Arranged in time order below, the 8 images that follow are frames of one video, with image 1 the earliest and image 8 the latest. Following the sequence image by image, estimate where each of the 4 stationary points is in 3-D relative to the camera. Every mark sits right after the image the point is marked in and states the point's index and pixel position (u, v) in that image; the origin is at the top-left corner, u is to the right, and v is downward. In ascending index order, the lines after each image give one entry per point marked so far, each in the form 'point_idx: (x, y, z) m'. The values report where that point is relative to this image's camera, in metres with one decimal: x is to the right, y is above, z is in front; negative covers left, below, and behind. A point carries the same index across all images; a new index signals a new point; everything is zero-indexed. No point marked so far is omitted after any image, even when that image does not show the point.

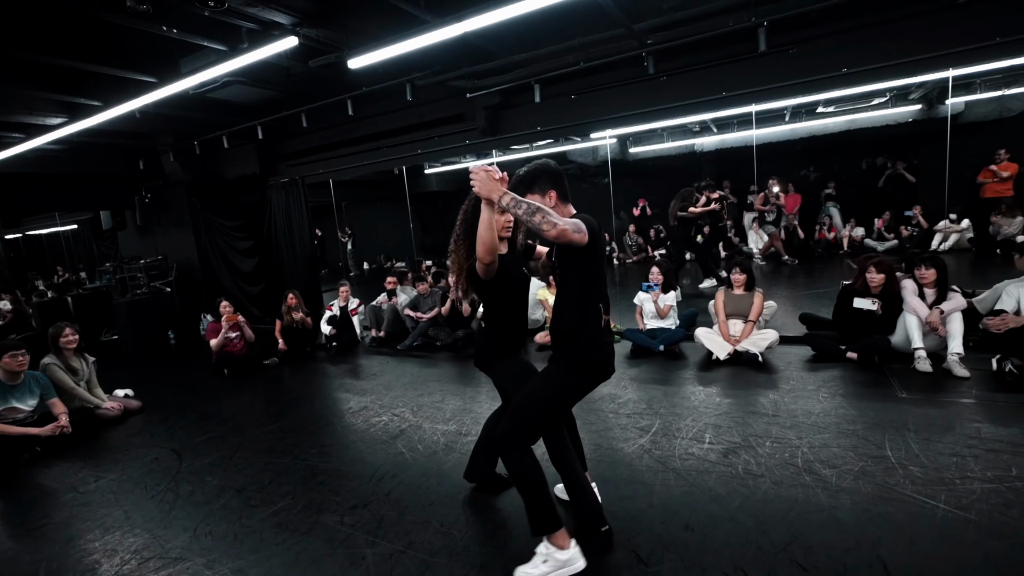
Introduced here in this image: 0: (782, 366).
0: (+2.3, -0.7, +4.1) m
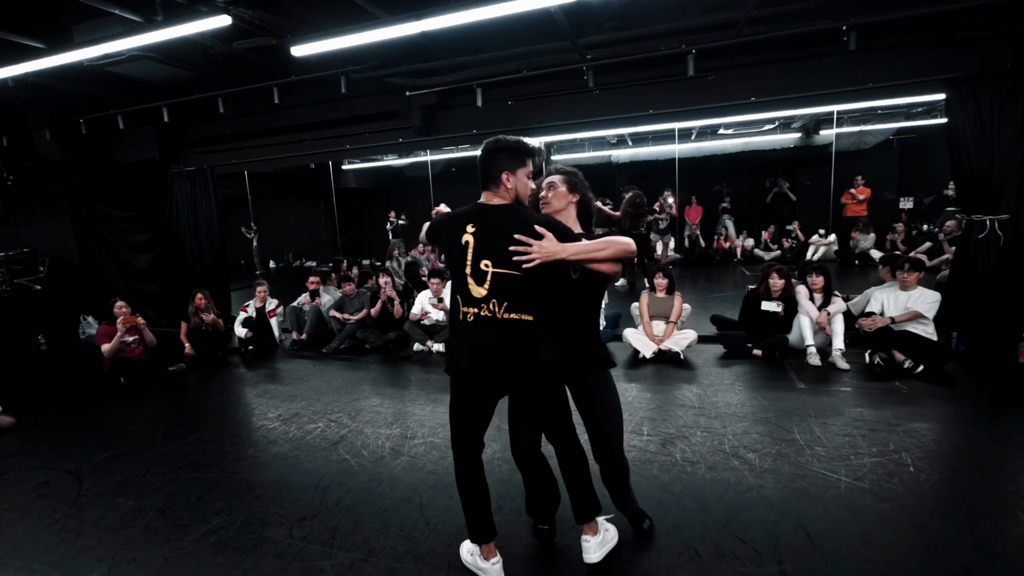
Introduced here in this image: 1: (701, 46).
0: (+1.8, -0.7, +4.5) m
1: (+1.4, +1.9, +3.7) m
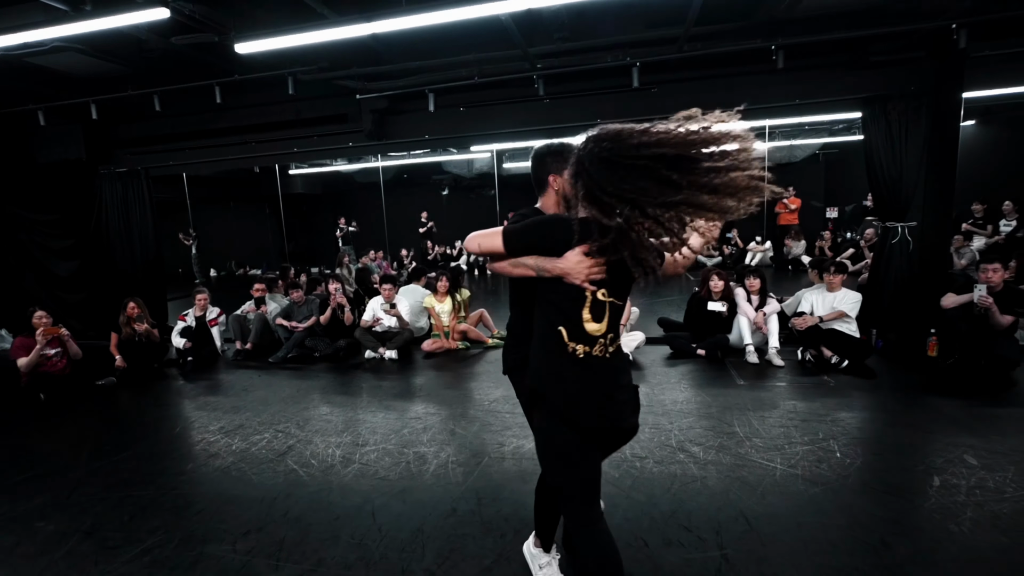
0: (+1.3, -0.7, +4.7) m
1: (+1.1, +1.9, +3.9) m
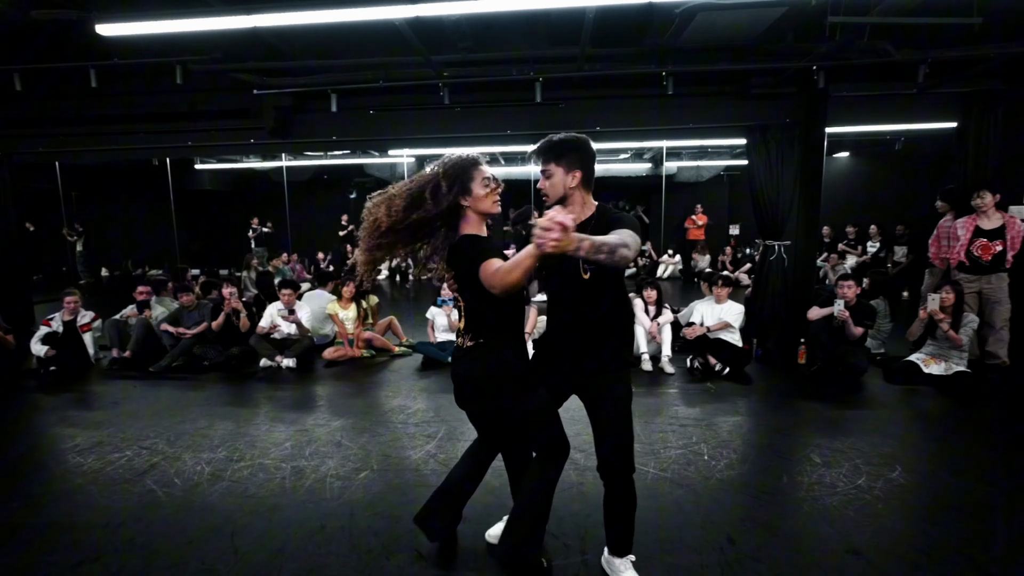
0: (+0.4, -0.8, +4.8) m
1: (+0.3, +1.8, +4.0) m
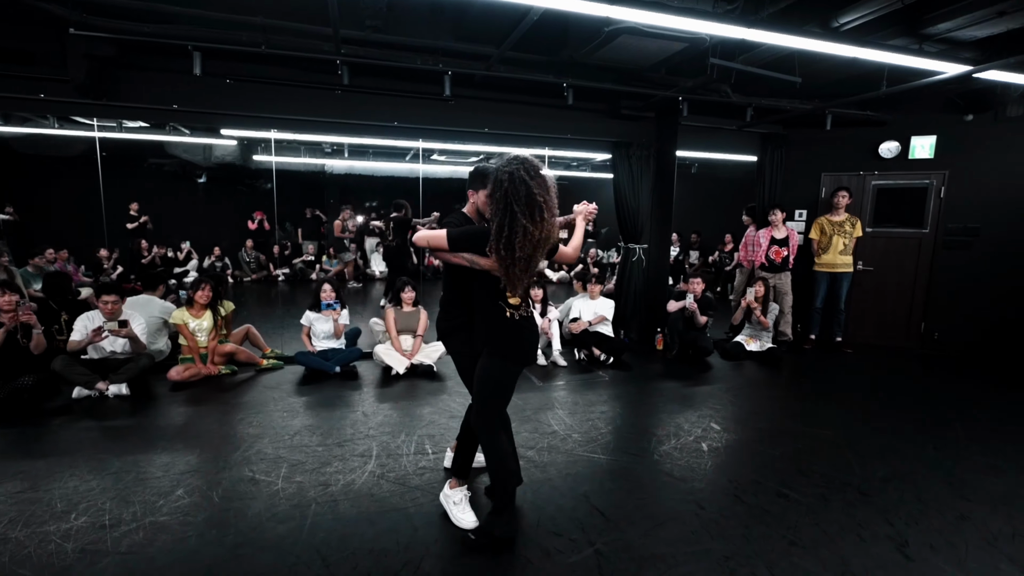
0: (-0.6, -0.8, +4.7) m
1: (-0.4, +1.8, +3.9) m
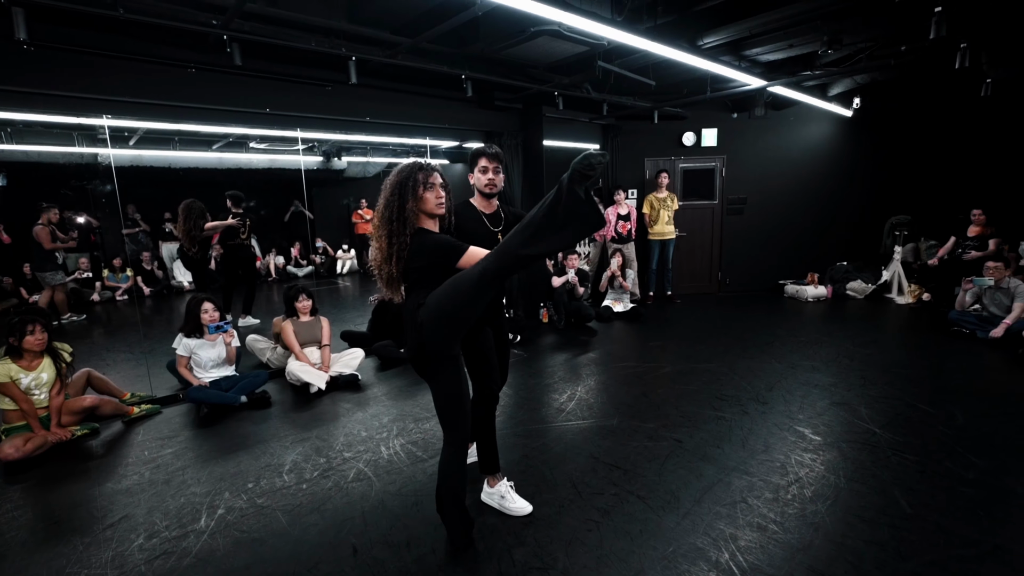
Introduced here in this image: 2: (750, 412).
0: (-1.3, -0.8, +4.4) m
1: (-1.1, +1.8, +3.7) m
2: (+1.7, -0.9, +3.4) m
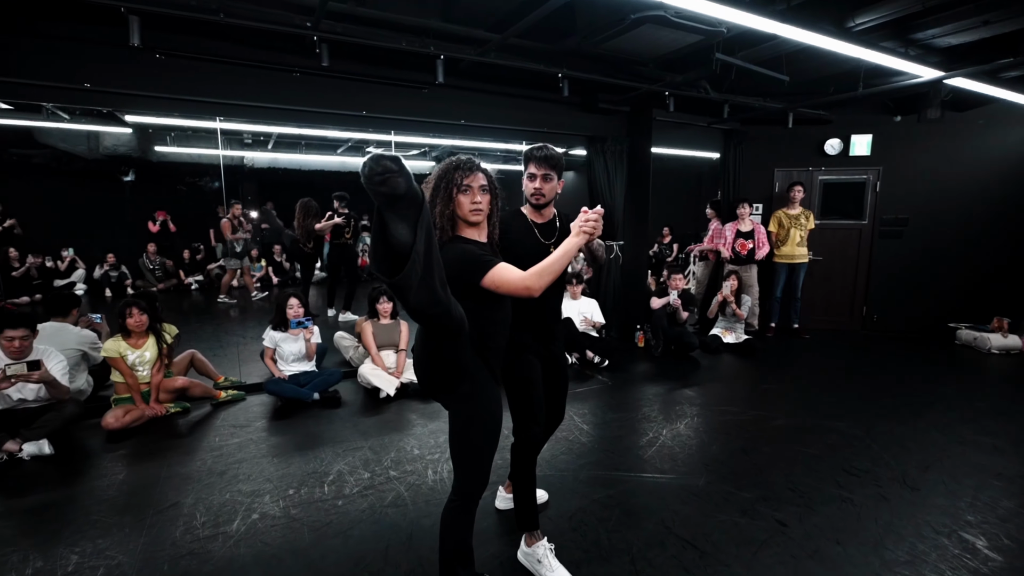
0: (-0.6, -0.9, +4.3) m
1: (-0.4, +1.7, +3.5) m
2: (+2.0, -1.1, +2.6) m
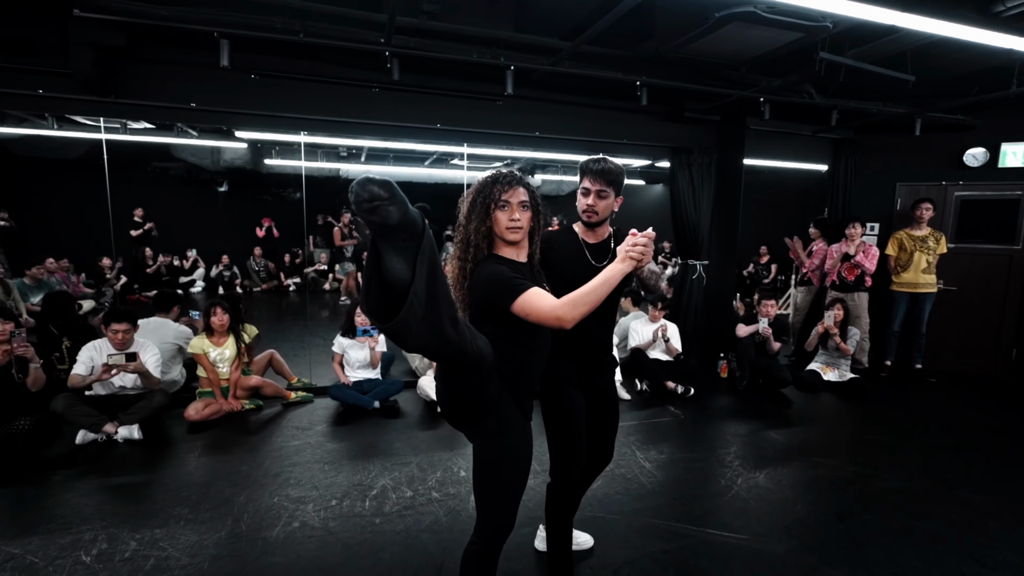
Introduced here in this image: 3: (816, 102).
0: (-0.1, -1.0, +4.2) m
1: (+0.1, +1.6, +3.4) m
2: (+2.2, -1.3, +2.0) m
3: (+2.6, +1.6, +4.1) m
